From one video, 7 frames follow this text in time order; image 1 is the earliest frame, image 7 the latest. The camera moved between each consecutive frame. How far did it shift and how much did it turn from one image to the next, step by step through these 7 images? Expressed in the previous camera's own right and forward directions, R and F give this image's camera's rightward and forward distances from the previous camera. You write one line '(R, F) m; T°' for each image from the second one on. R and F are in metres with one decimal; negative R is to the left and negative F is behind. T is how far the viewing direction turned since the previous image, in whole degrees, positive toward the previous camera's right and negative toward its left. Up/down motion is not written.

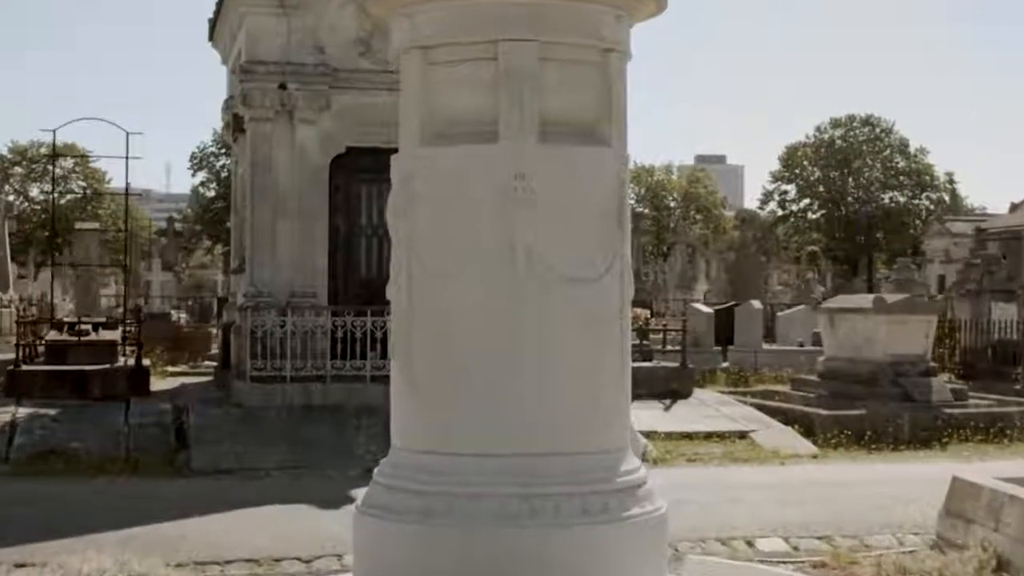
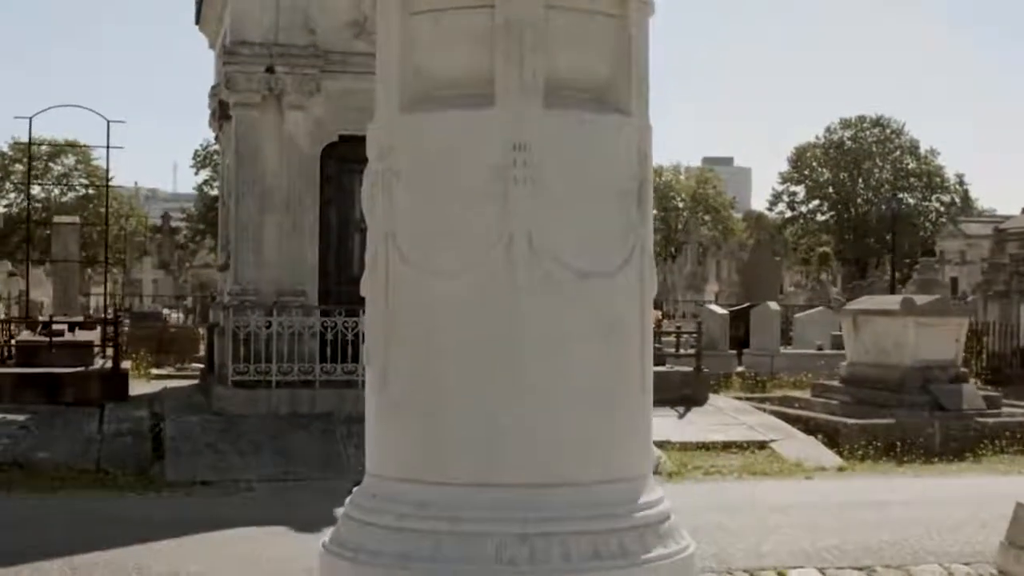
(0.0, +1.0) m; 0°
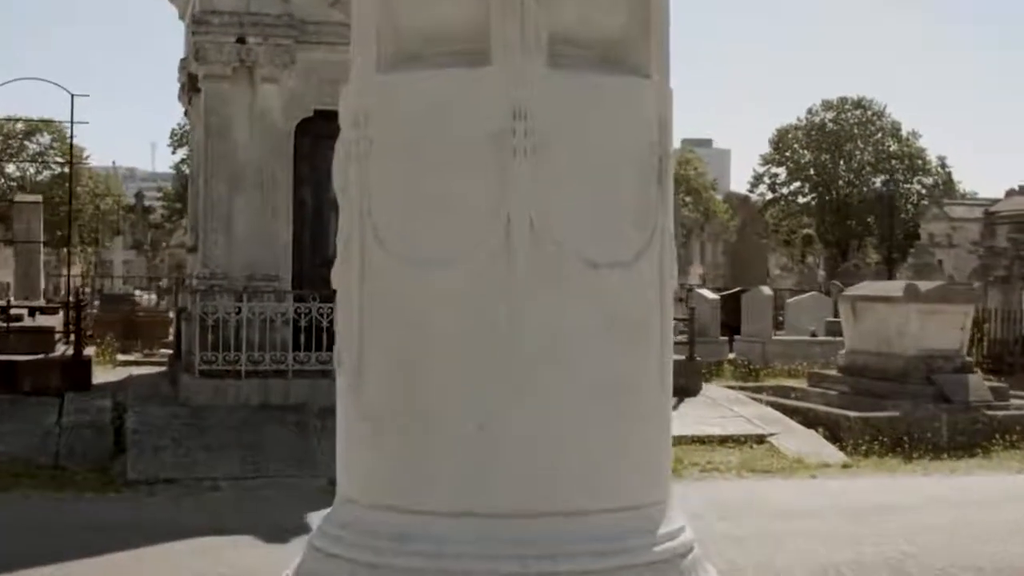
(-0.1, +0.8) m; +1°
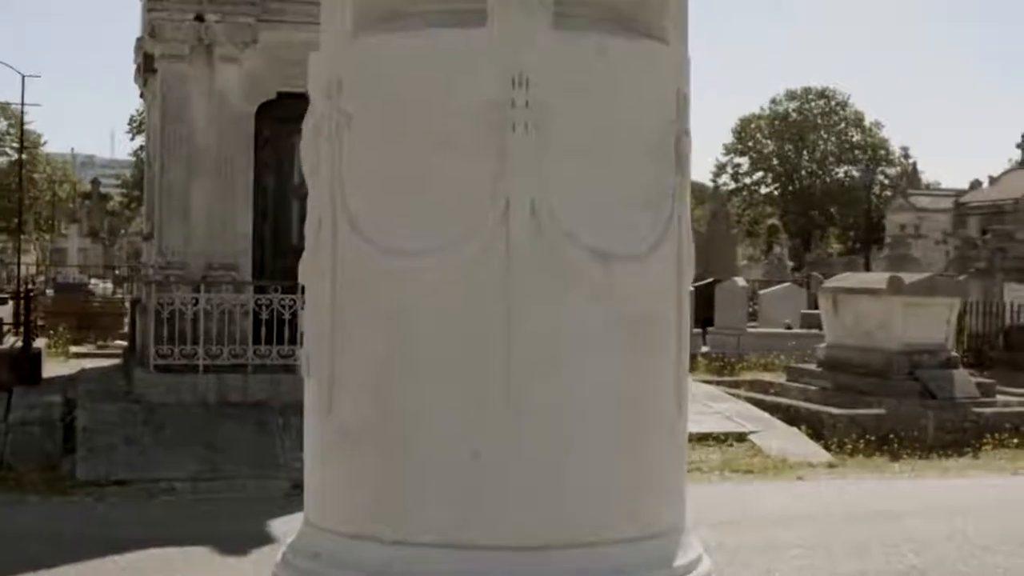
(-0.1, +0.6) m; +2°
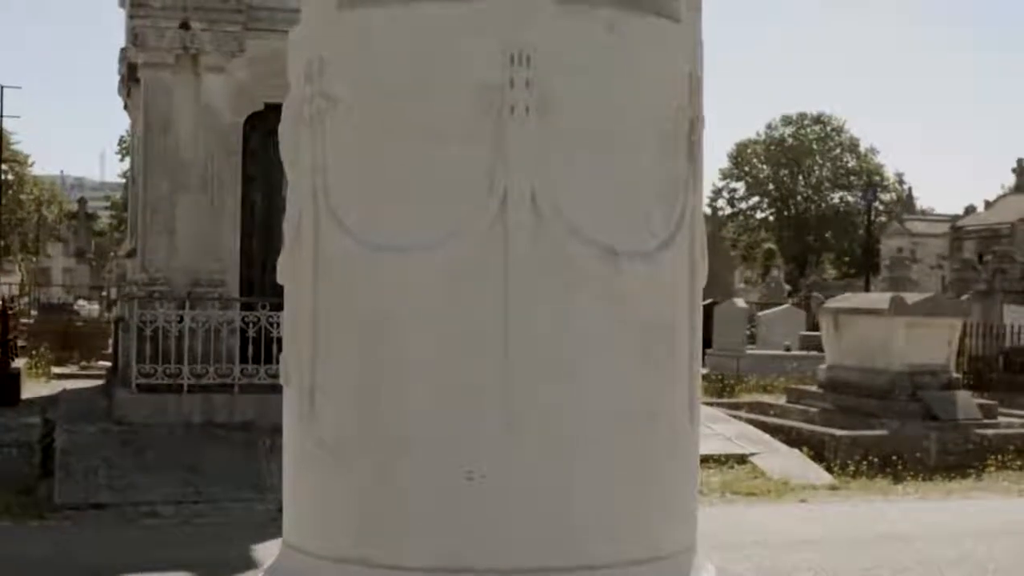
(0.0, +0.3) m; 0°
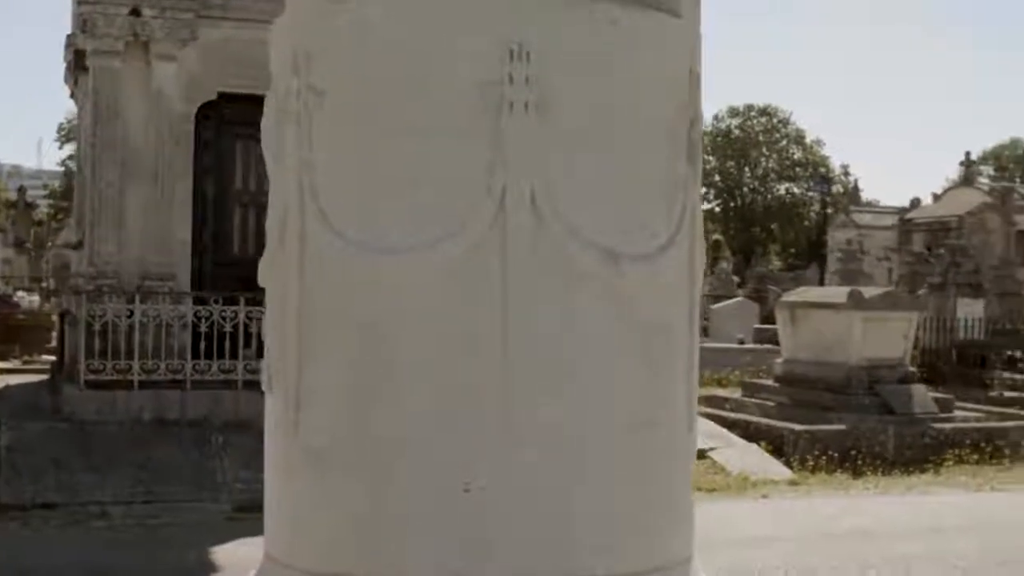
(-0.1, +0.2) m; +2°
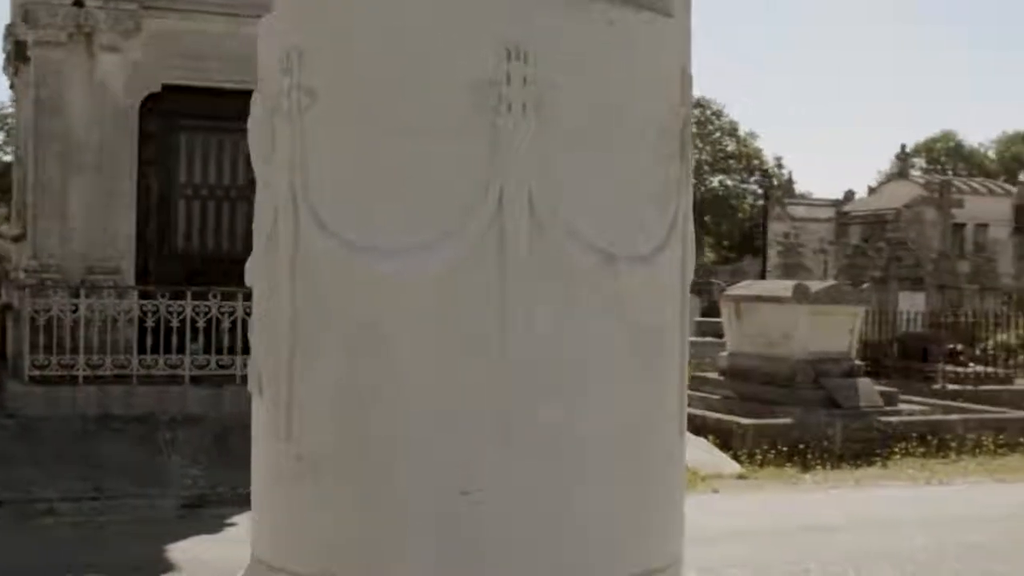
(-0.2, 0.0) m; +3°
